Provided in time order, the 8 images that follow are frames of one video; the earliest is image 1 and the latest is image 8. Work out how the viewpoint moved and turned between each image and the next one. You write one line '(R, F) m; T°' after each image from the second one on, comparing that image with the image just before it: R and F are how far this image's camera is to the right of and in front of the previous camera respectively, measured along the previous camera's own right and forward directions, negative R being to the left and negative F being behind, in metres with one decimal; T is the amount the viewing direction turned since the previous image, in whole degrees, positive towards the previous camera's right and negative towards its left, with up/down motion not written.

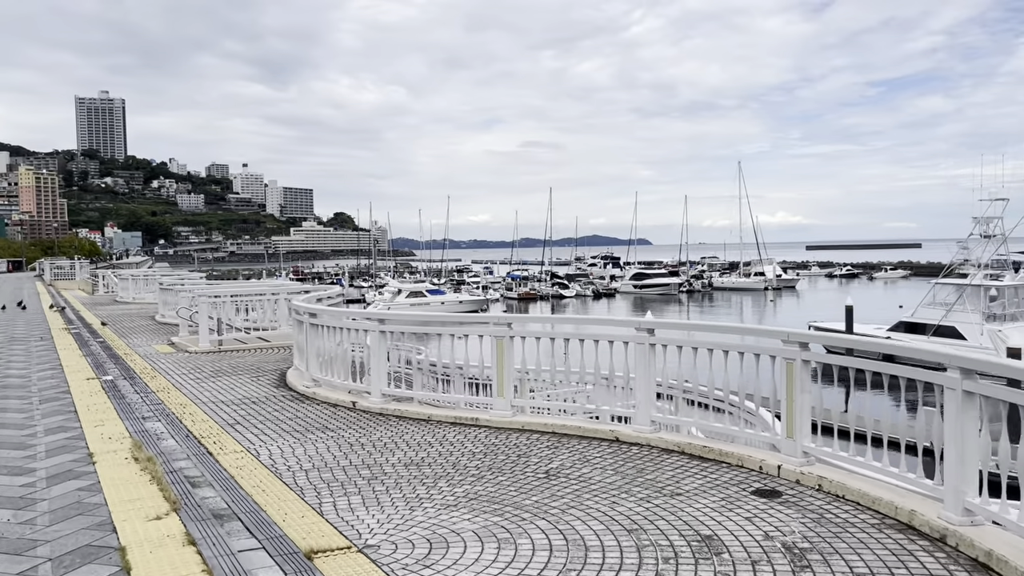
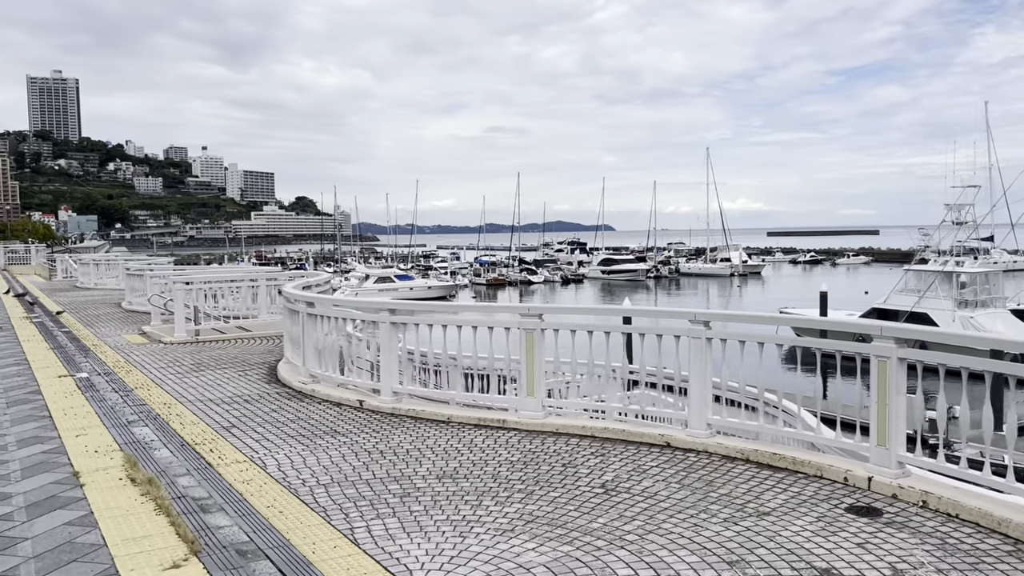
(-0.5, +0.8) m; +2°
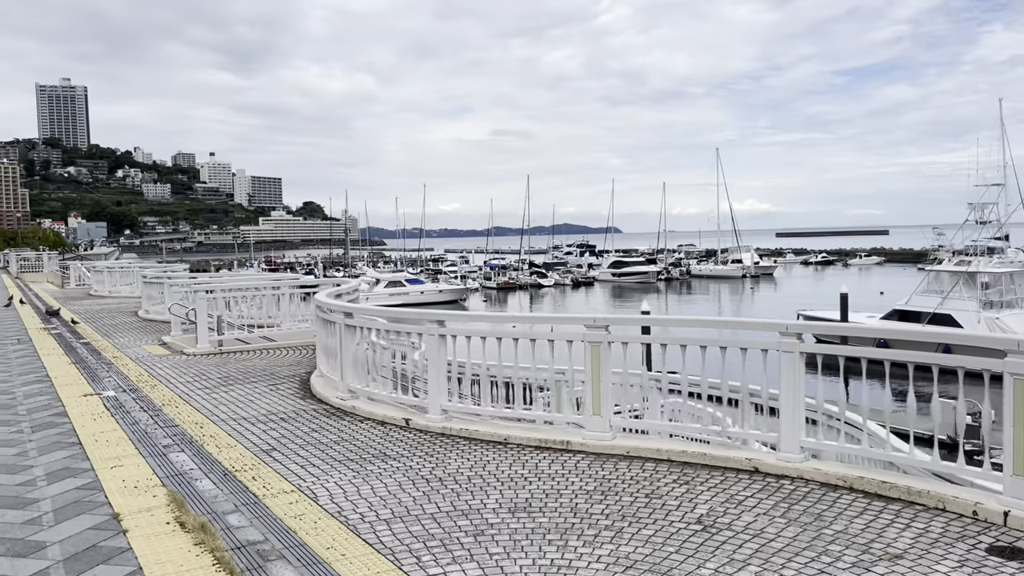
(-0.4, +0.5) m; -1°
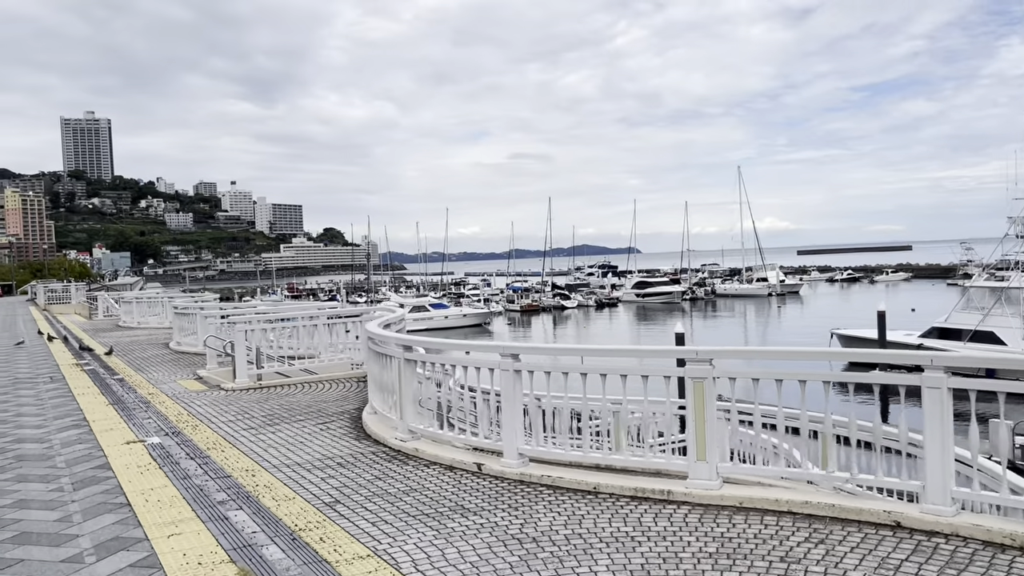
(-0.5, +0.7) m; -1°
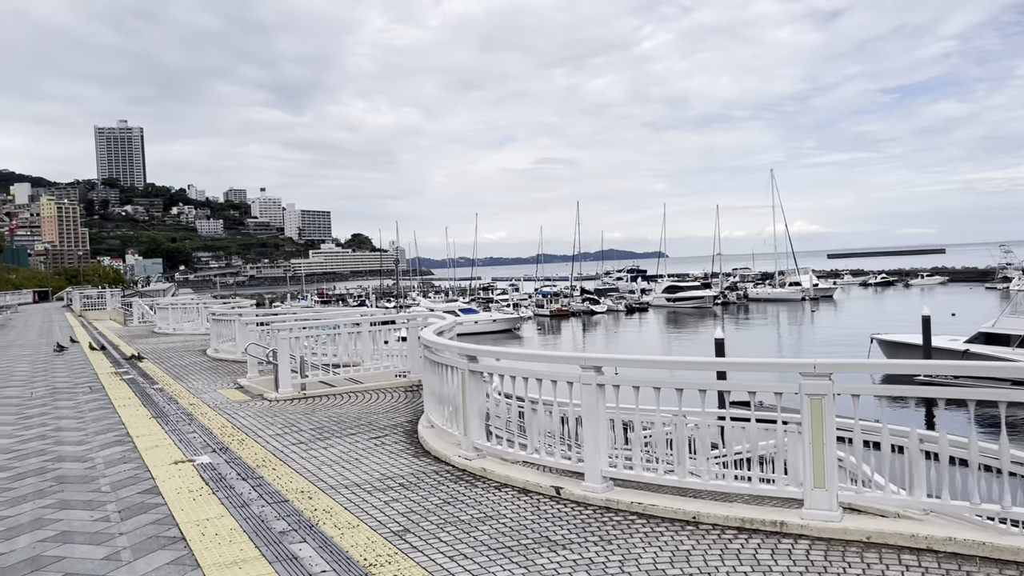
(-0.4, +0.6) m; -2°
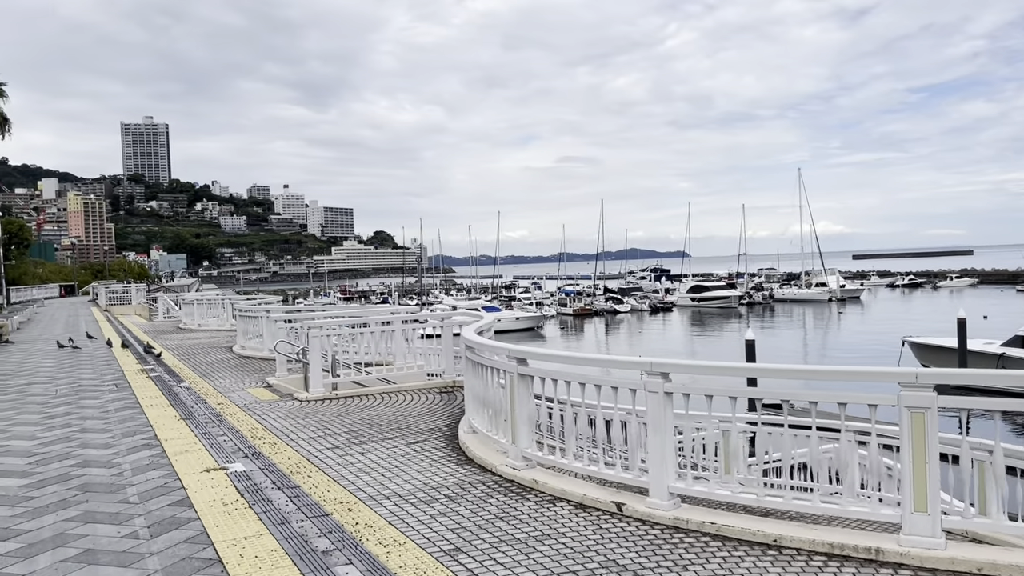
(-0.2, +0.5) m; -1°
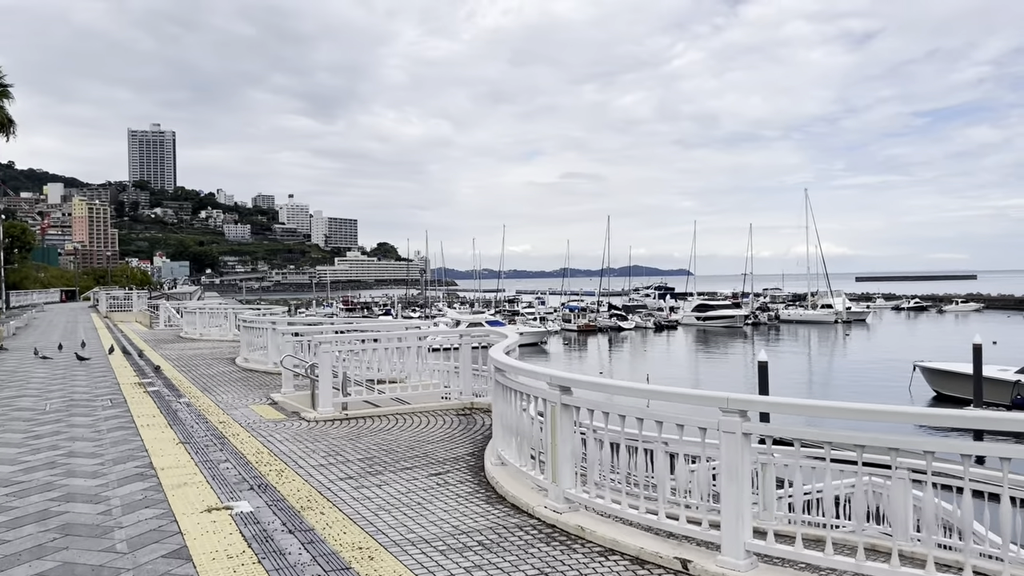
(-0.3, +0.7) m; 0°
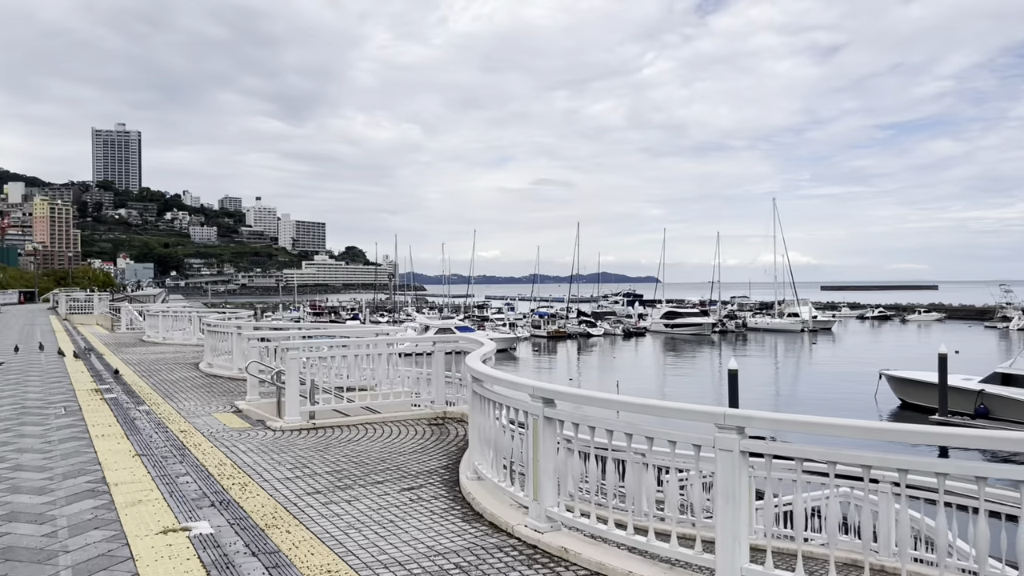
(-0.1, +0.3) m; +2°
